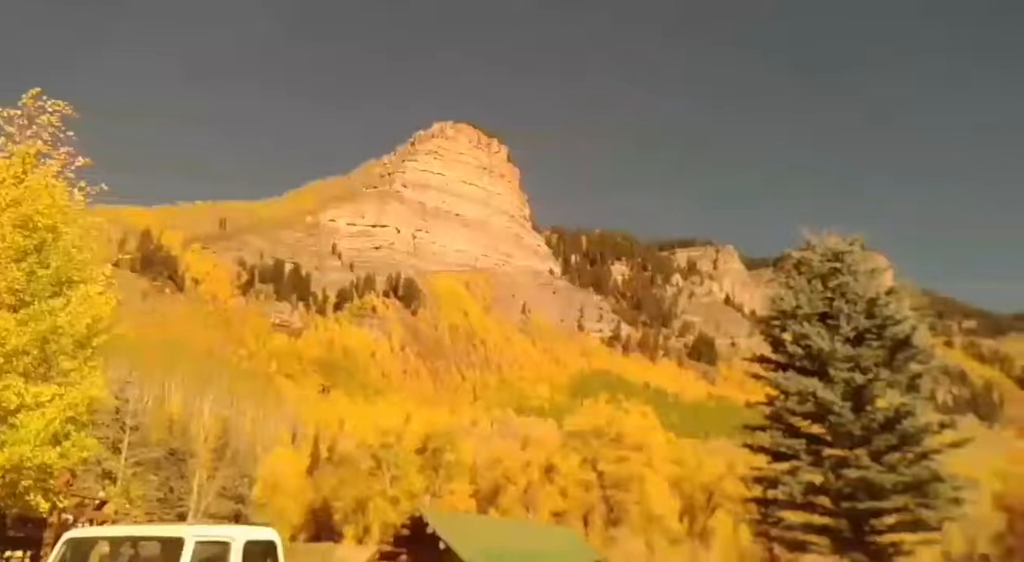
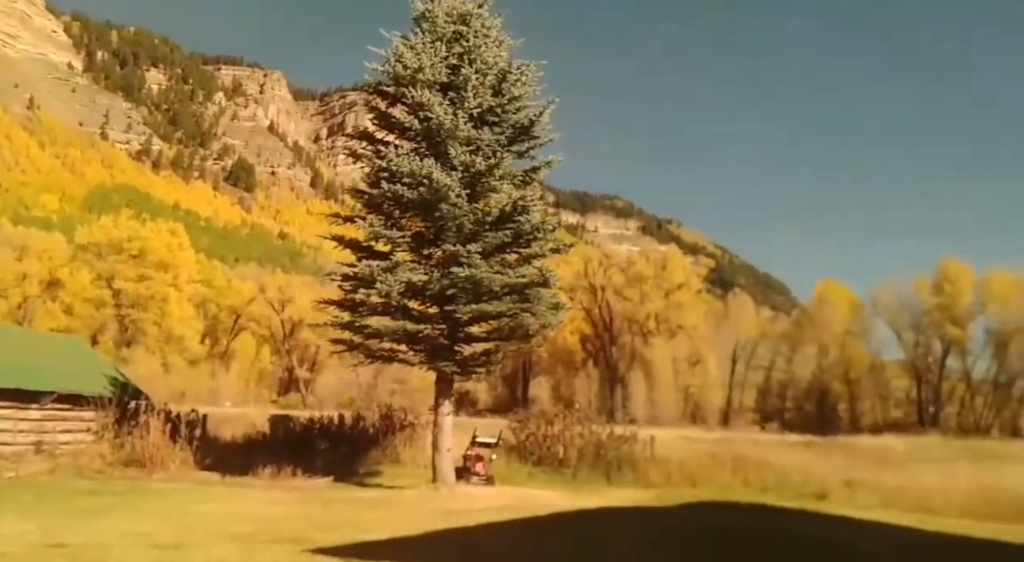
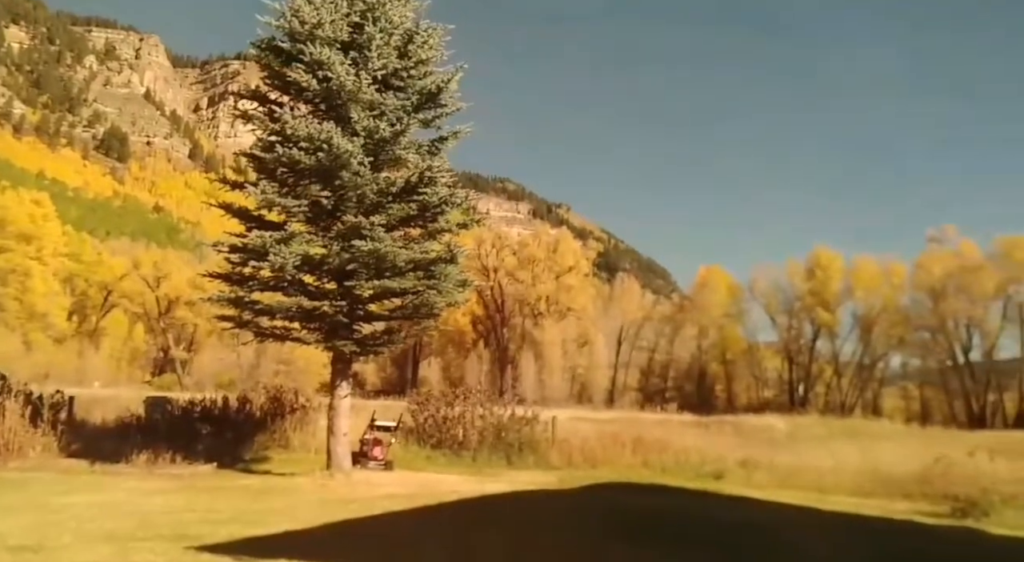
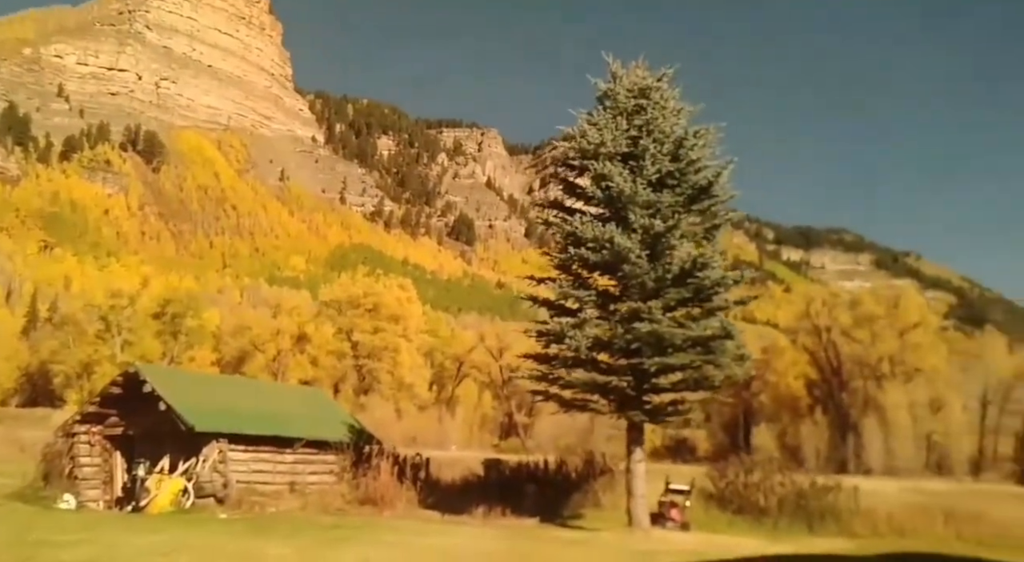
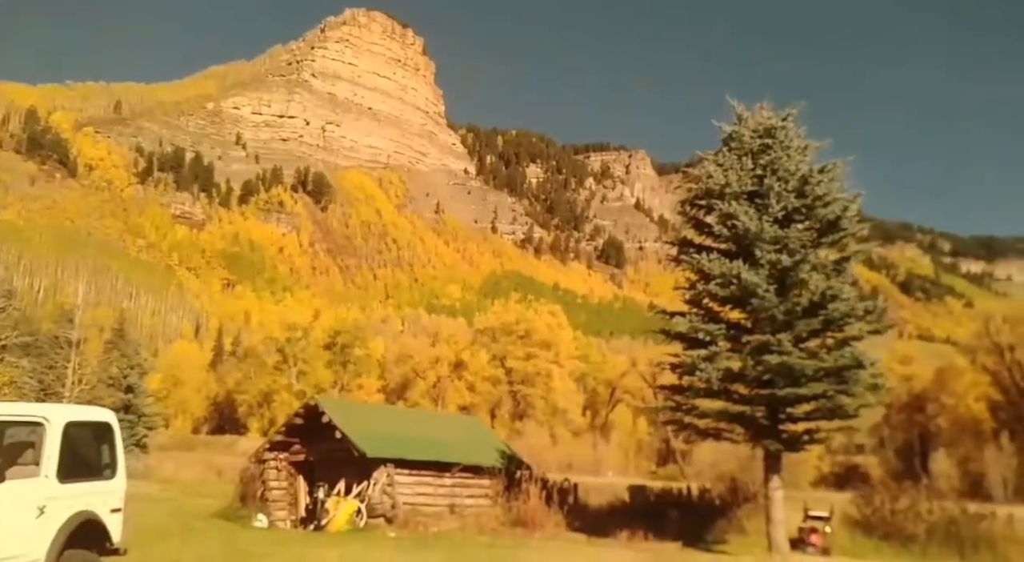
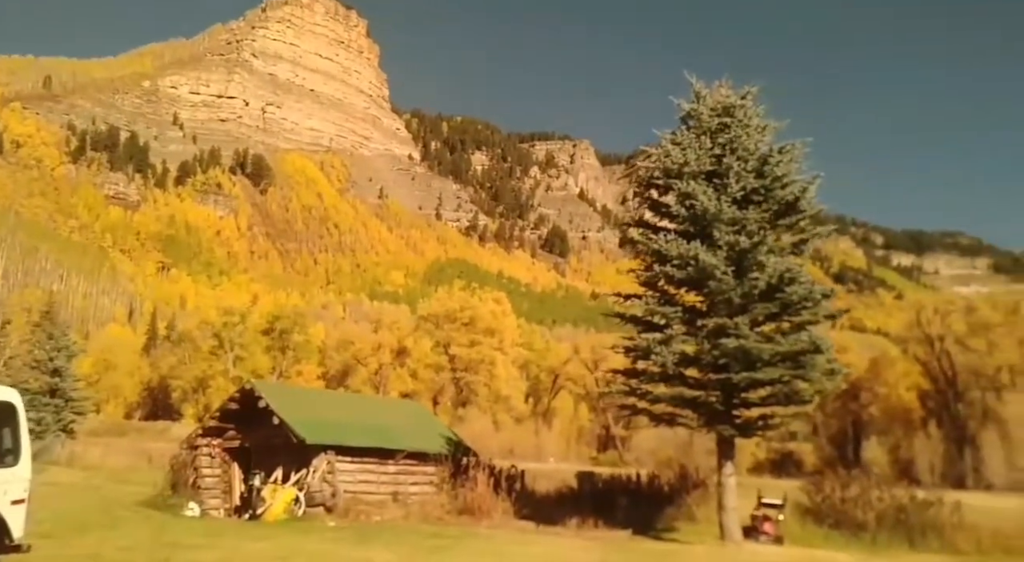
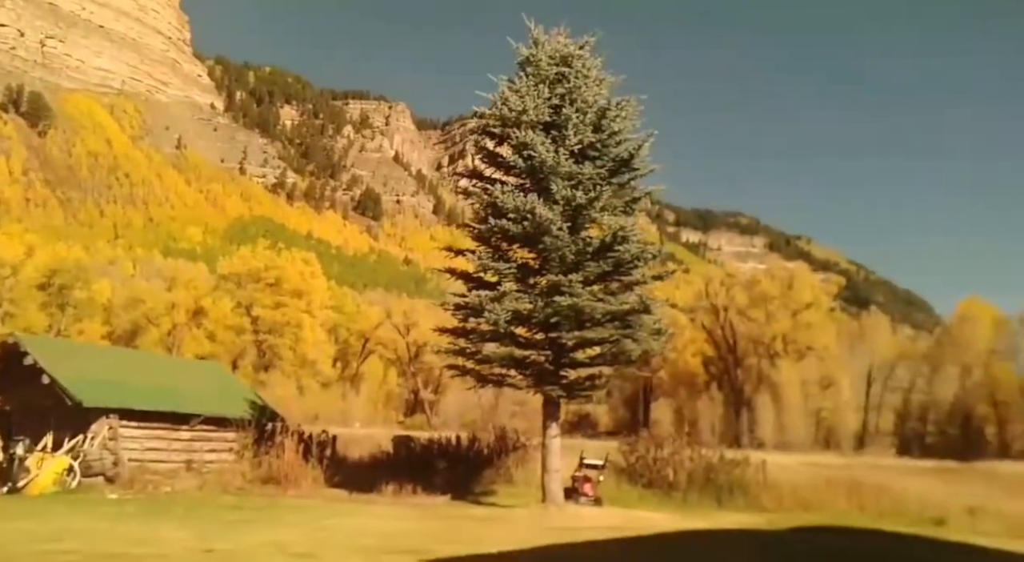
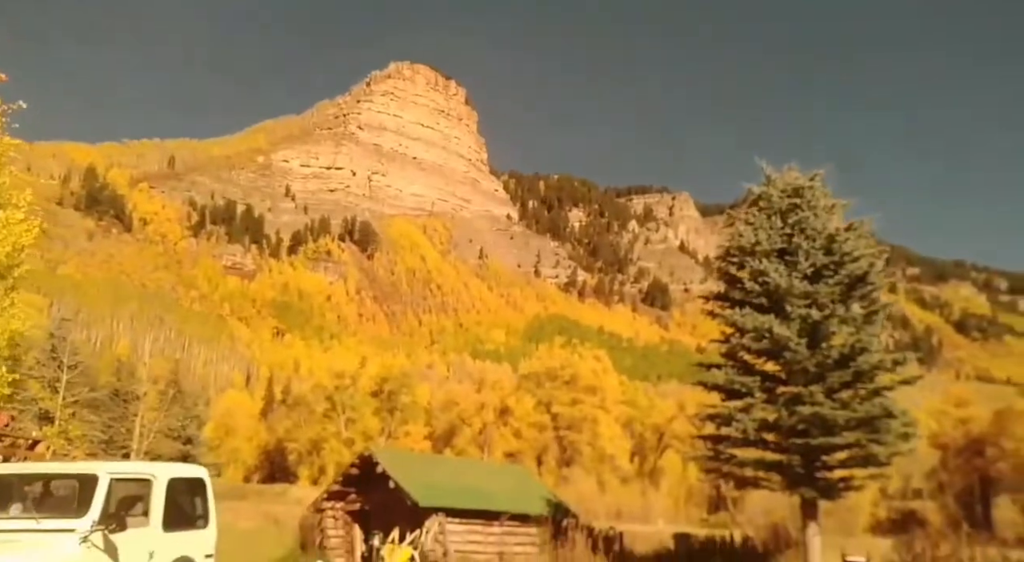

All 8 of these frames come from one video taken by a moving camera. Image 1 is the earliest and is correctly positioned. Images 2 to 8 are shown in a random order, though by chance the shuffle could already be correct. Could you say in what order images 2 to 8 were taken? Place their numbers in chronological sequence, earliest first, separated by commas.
8, 5, 6, 4, 7, 2, 3
